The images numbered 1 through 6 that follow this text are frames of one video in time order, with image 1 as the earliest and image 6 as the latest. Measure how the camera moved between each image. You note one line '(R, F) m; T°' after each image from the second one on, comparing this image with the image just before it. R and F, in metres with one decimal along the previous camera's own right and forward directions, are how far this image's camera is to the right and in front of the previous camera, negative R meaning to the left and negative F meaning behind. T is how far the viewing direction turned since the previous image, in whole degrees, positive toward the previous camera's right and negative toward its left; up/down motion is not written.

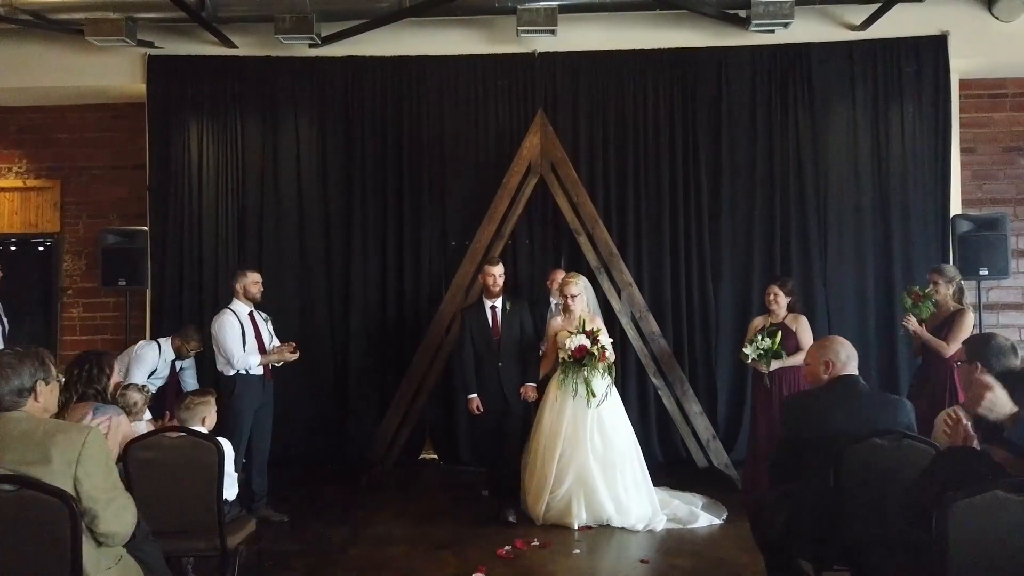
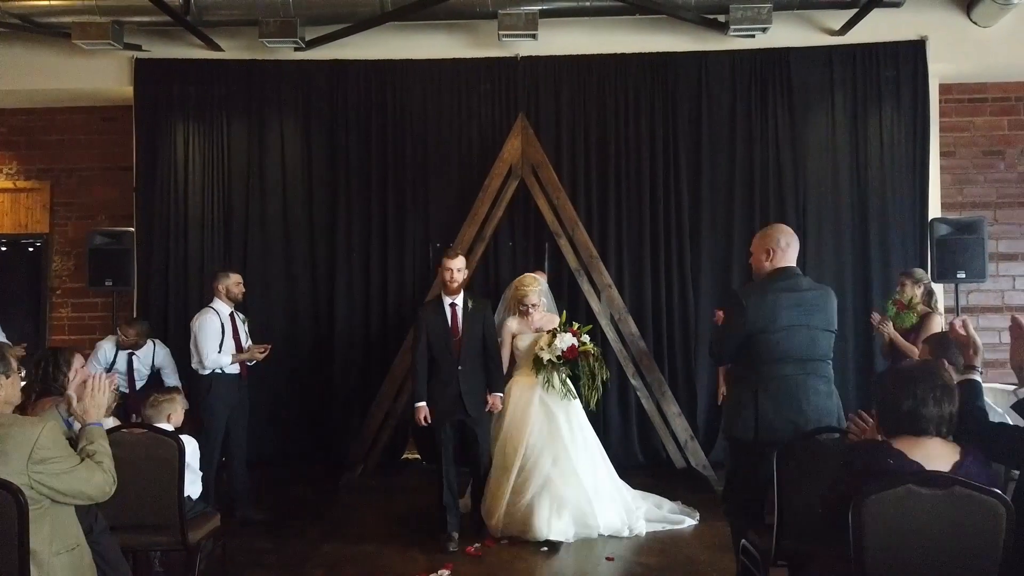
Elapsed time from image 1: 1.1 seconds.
(+0.2, 0.0) m; 0°
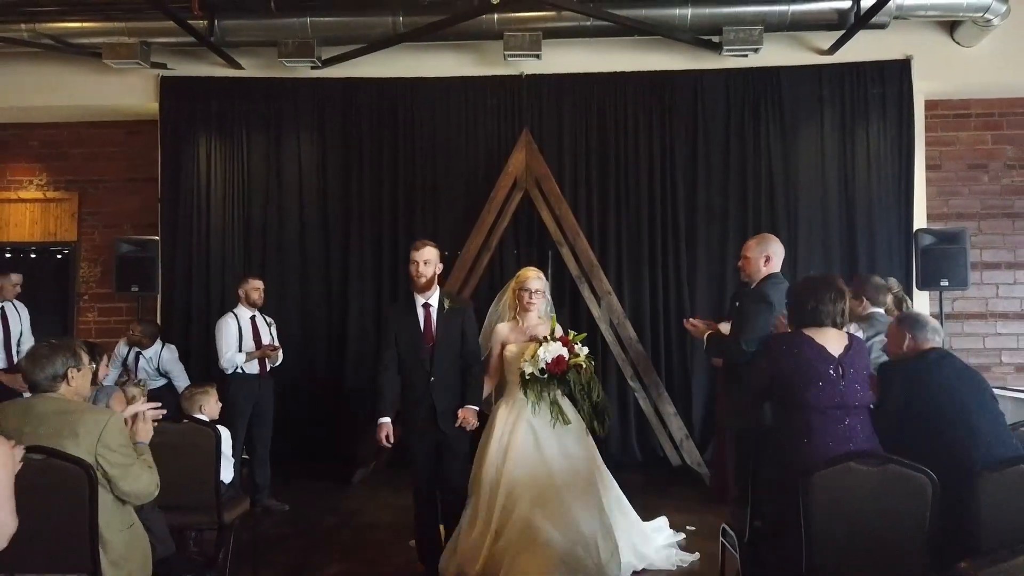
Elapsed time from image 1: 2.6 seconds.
(0.0, -0.3) m; -1°
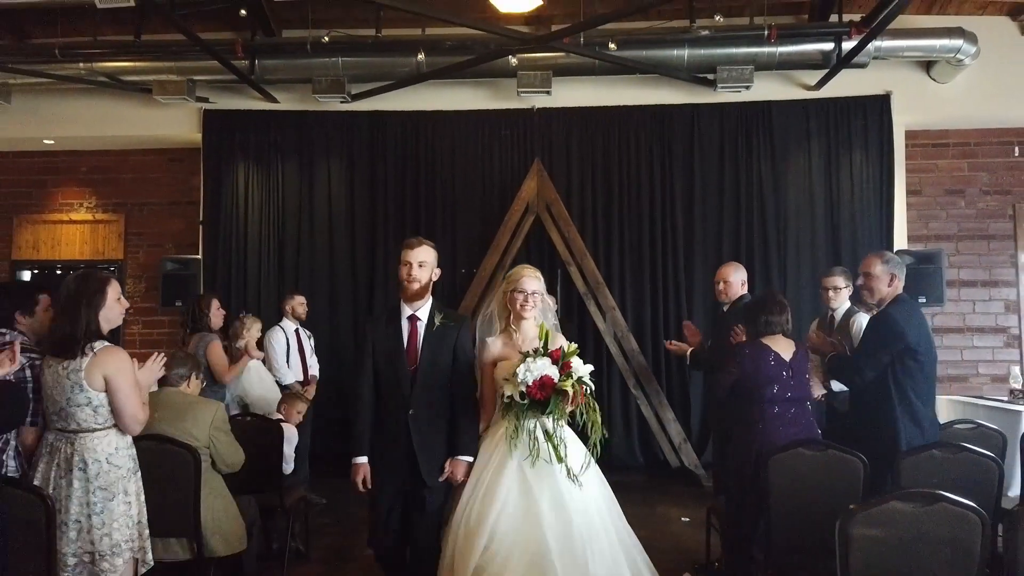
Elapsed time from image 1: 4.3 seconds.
(0.0, -0.5) m; -1°
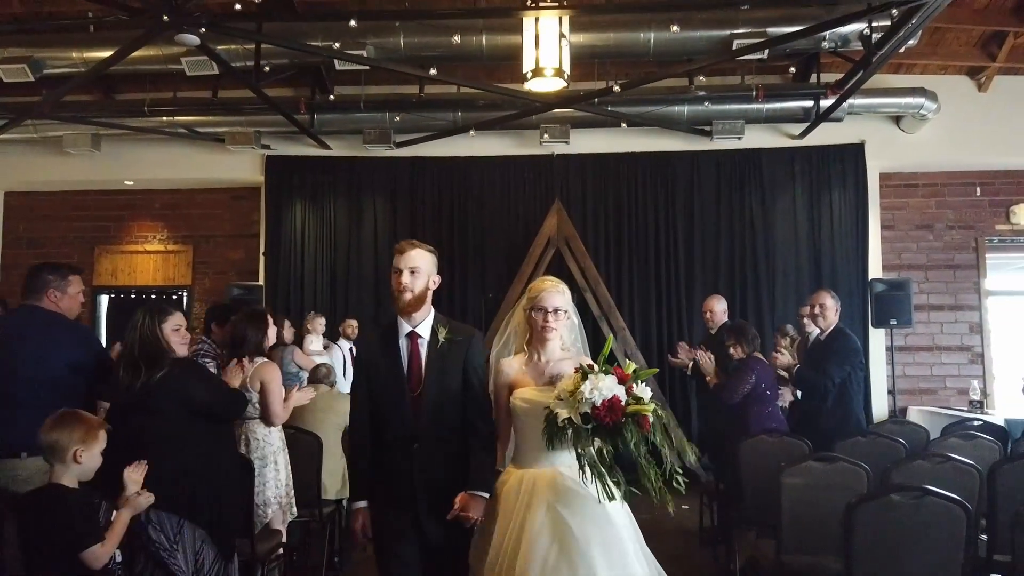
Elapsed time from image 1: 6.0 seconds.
(-0.2, -0.9) m; -1°
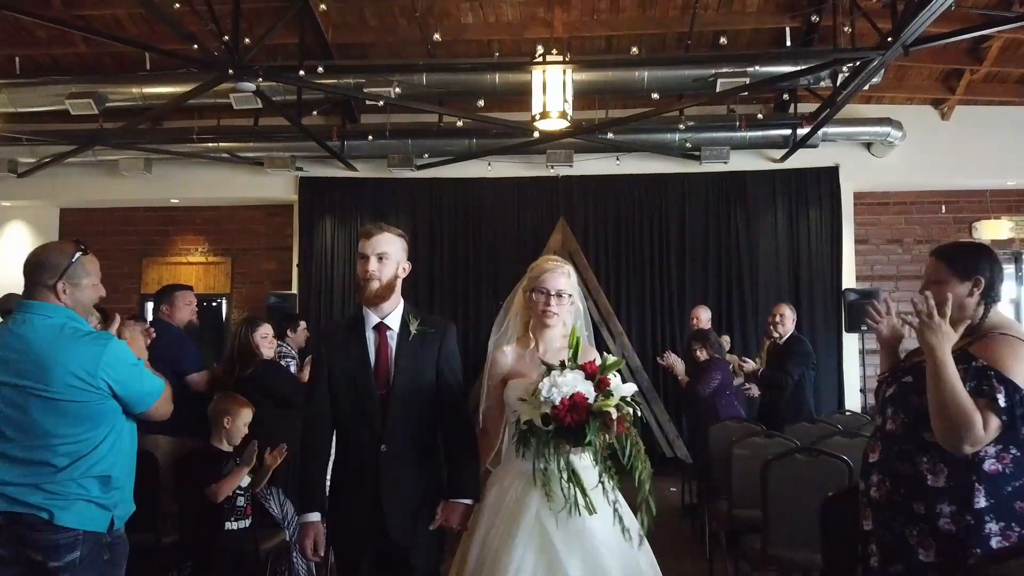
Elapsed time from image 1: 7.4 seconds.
(0.0, -0.8) m; 0°
